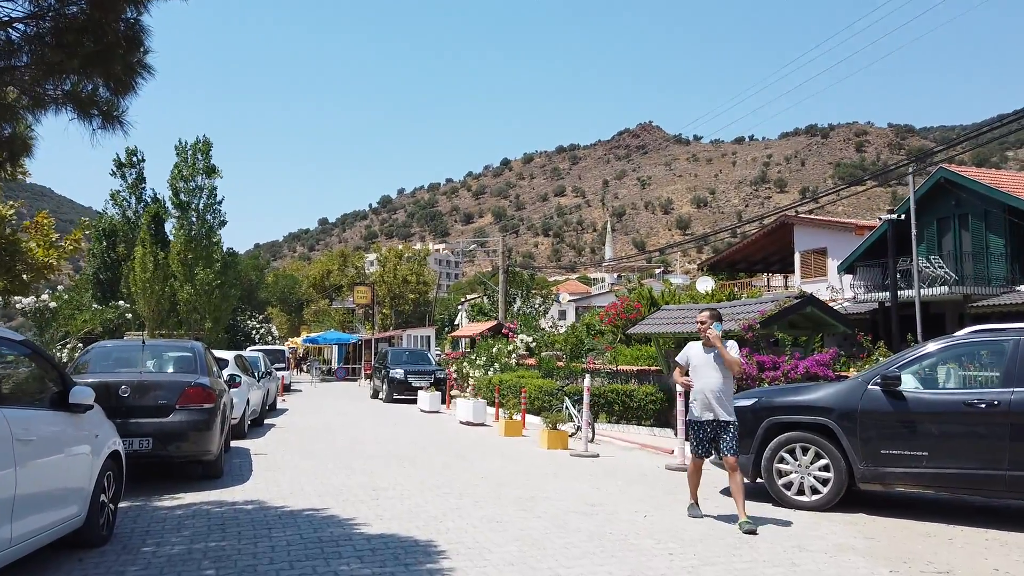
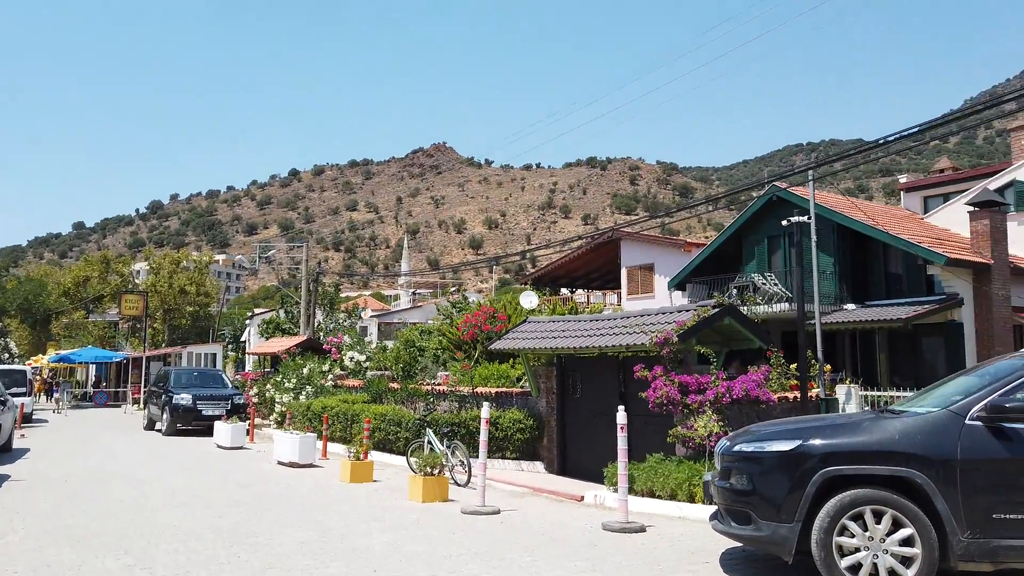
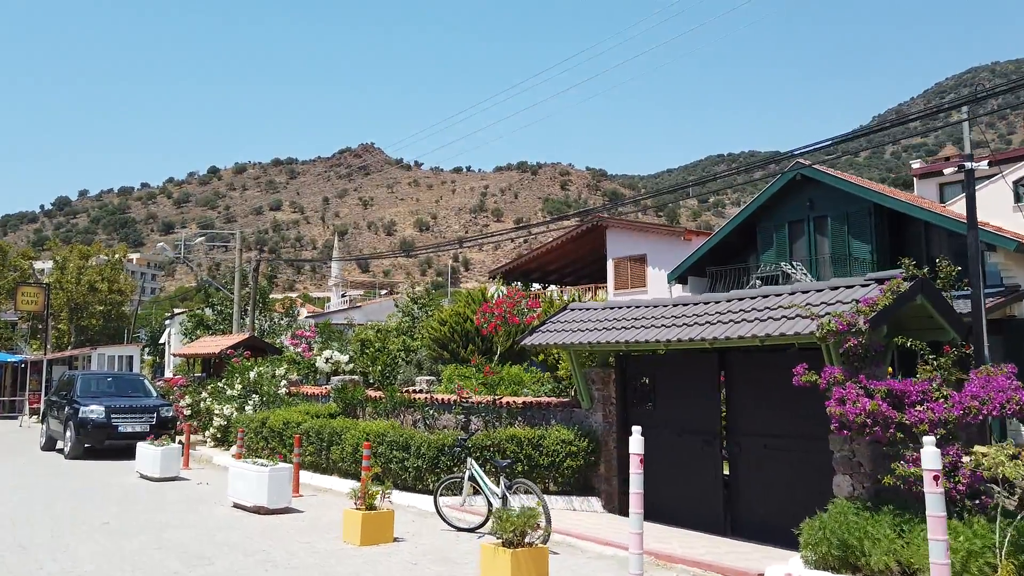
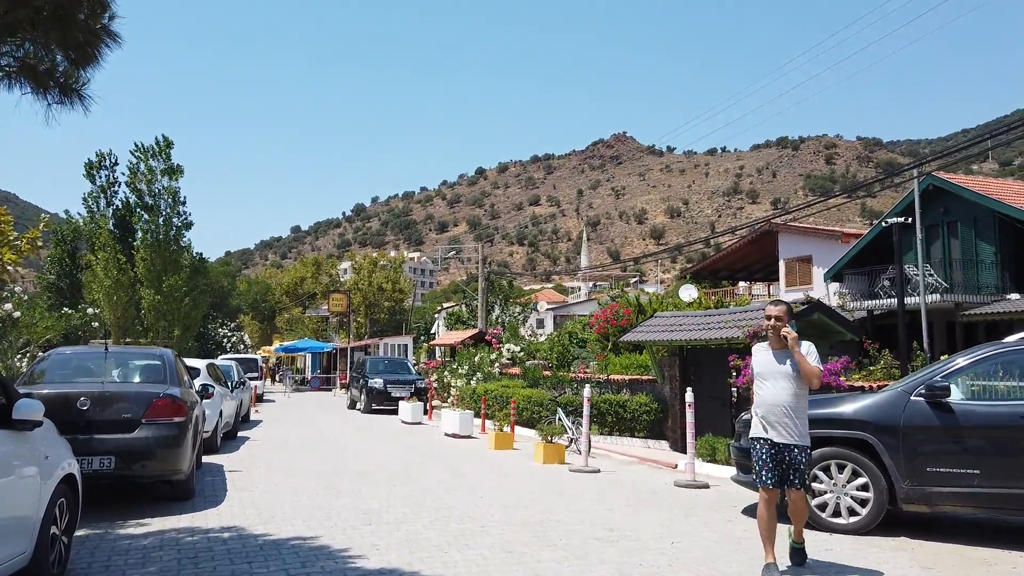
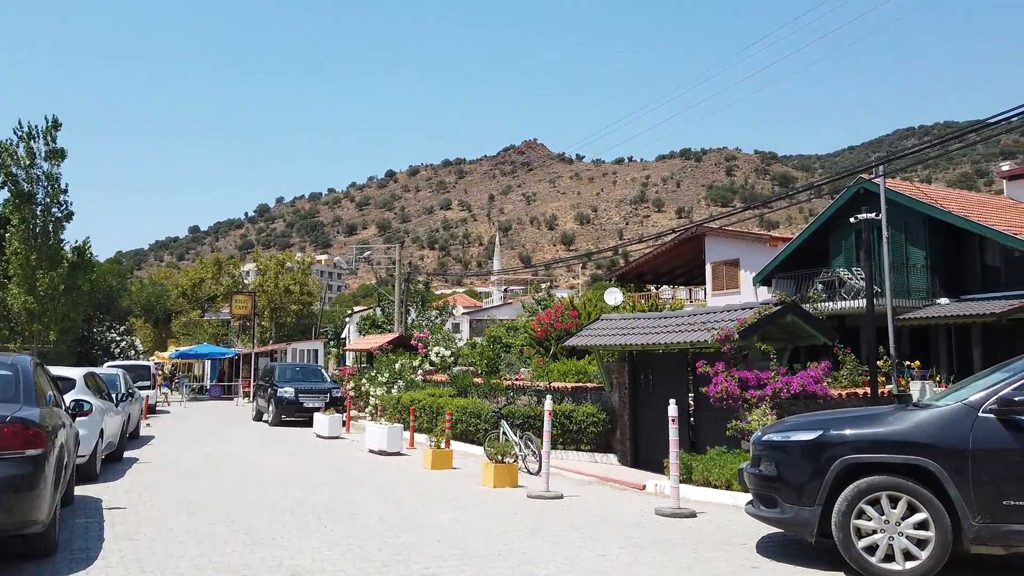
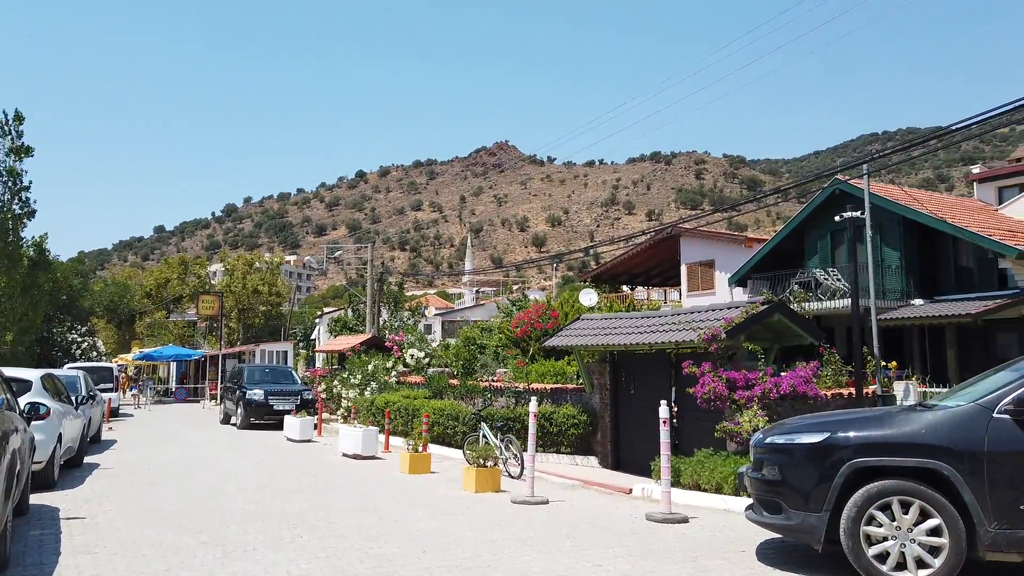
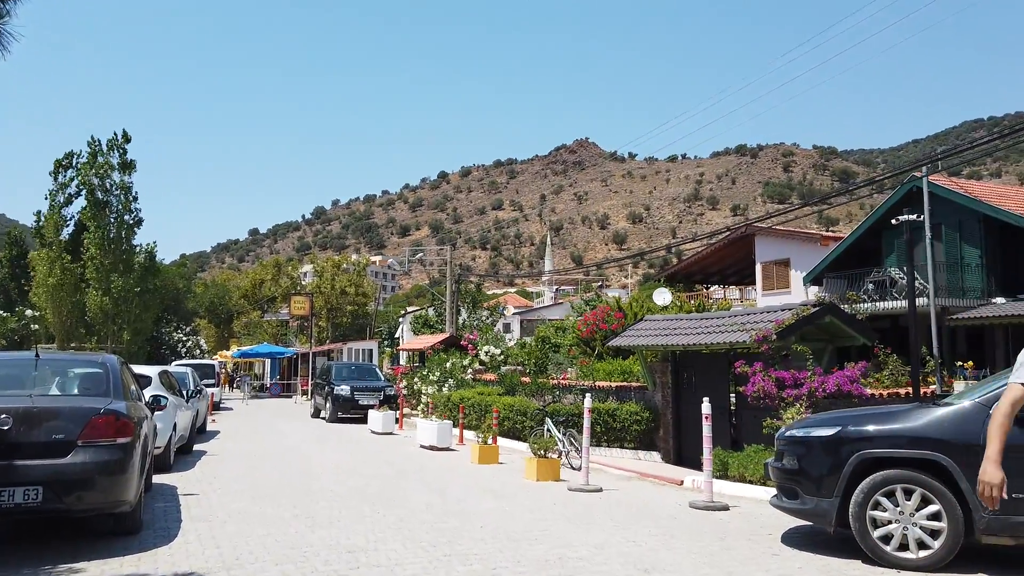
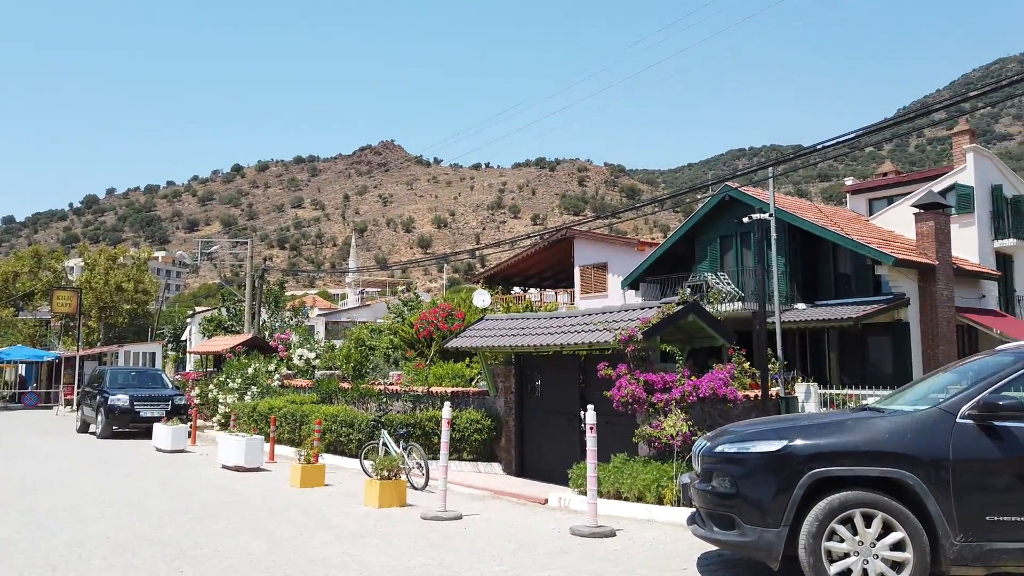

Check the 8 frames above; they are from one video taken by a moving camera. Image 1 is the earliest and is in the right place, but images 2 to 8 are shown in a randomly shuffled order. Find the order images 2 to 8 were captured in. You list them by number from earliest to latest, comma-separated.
4, 7, 5, 6, 2, 8, 3
